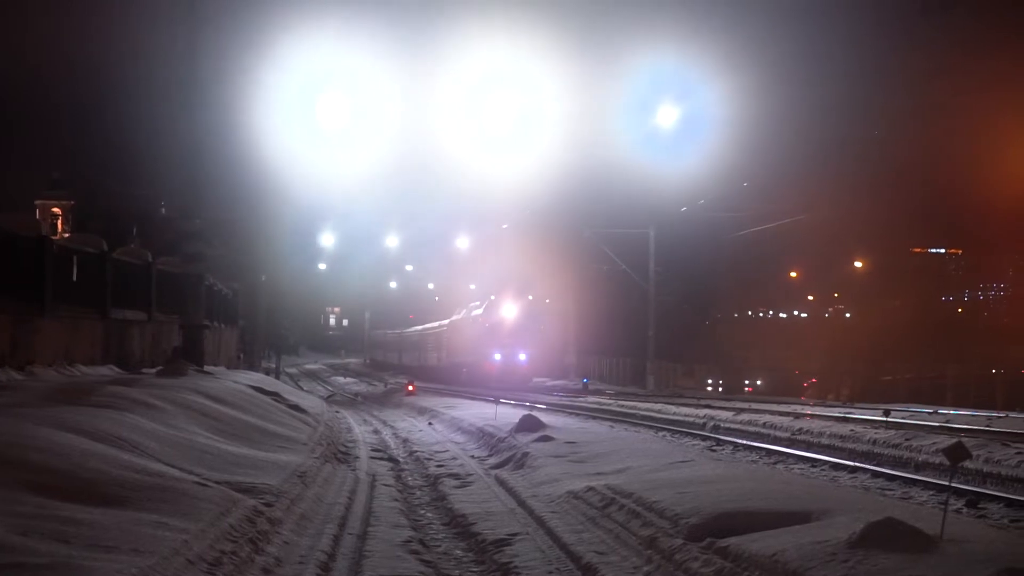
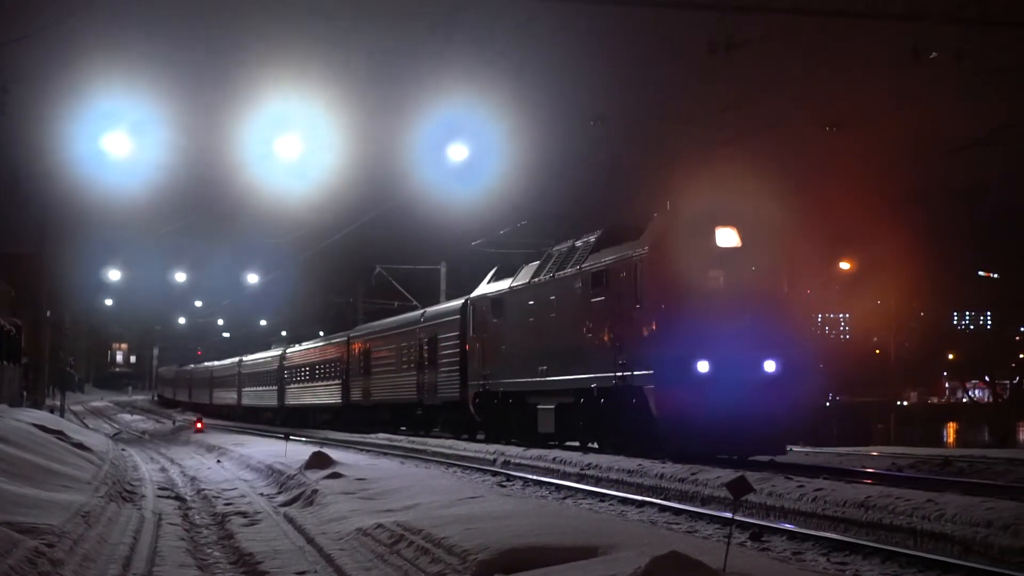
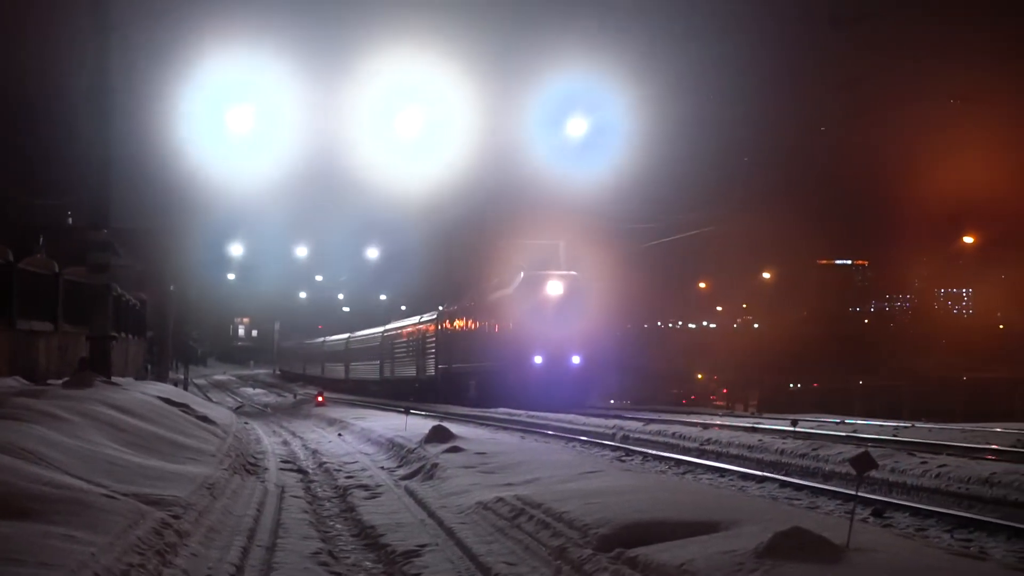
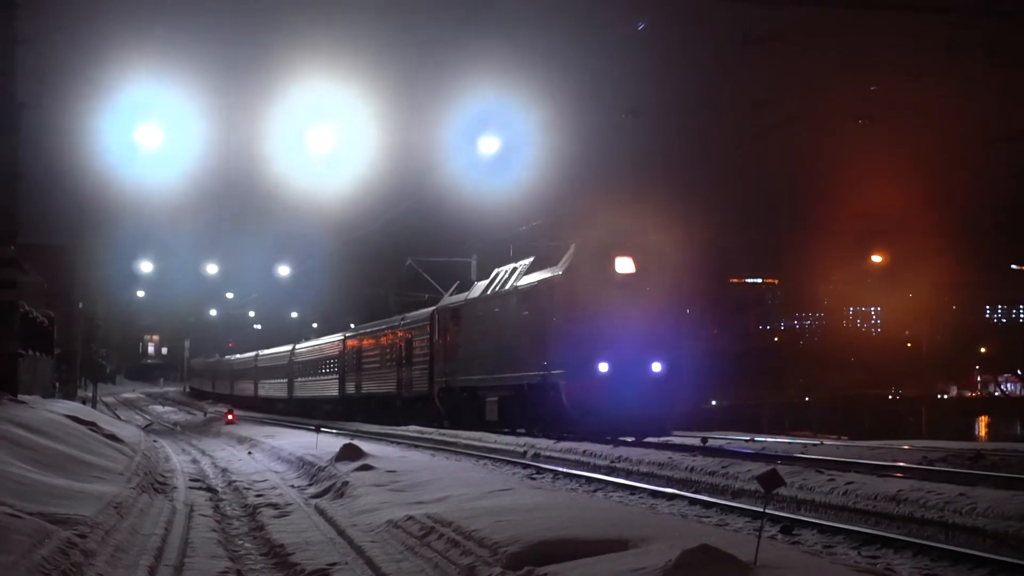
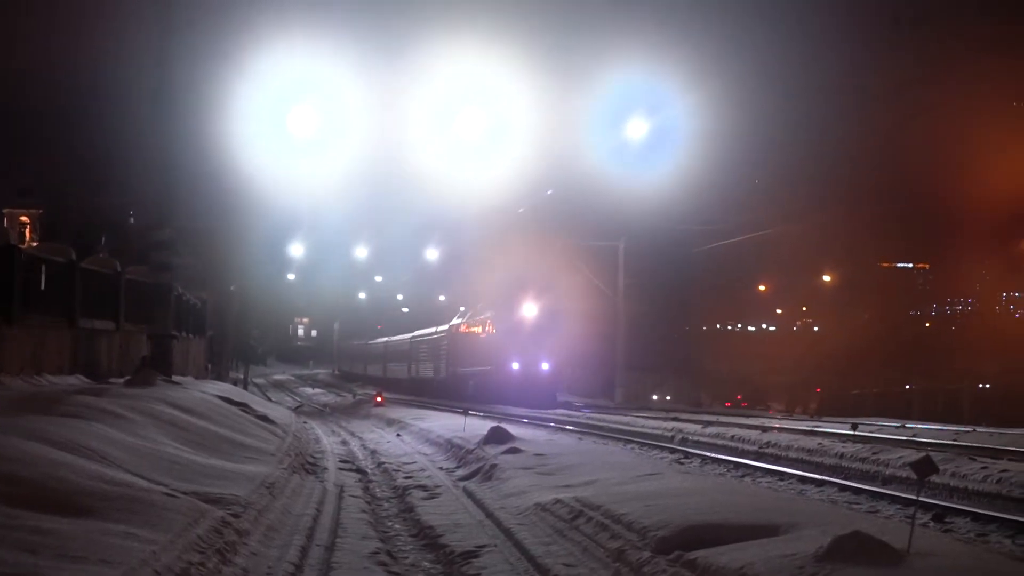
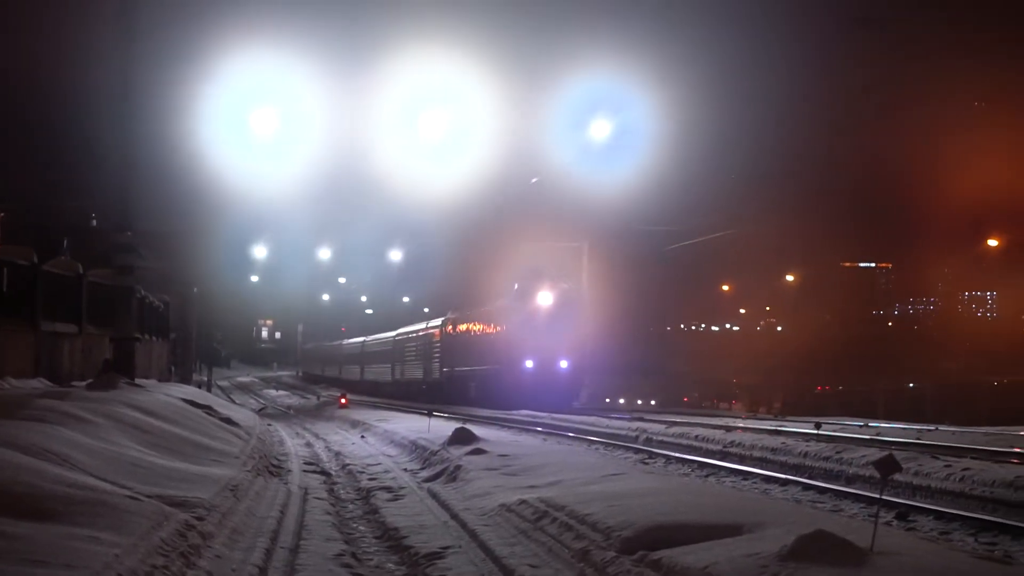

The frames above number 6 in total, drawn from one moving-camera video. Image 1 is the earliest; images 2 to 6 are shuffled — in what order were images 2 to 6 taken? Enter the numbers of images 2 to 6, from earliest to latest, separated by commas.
5, 6, 3, 4, 2
